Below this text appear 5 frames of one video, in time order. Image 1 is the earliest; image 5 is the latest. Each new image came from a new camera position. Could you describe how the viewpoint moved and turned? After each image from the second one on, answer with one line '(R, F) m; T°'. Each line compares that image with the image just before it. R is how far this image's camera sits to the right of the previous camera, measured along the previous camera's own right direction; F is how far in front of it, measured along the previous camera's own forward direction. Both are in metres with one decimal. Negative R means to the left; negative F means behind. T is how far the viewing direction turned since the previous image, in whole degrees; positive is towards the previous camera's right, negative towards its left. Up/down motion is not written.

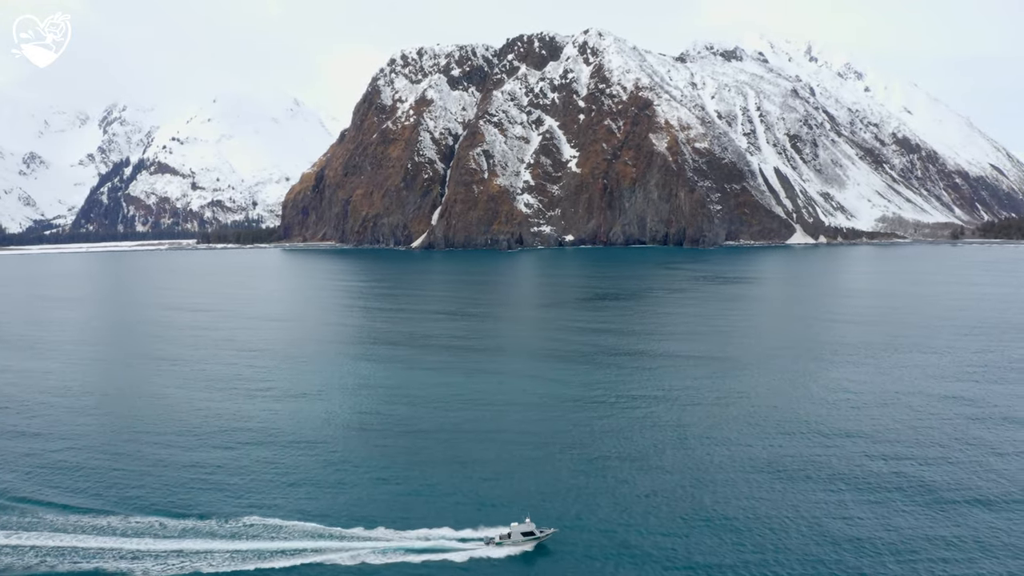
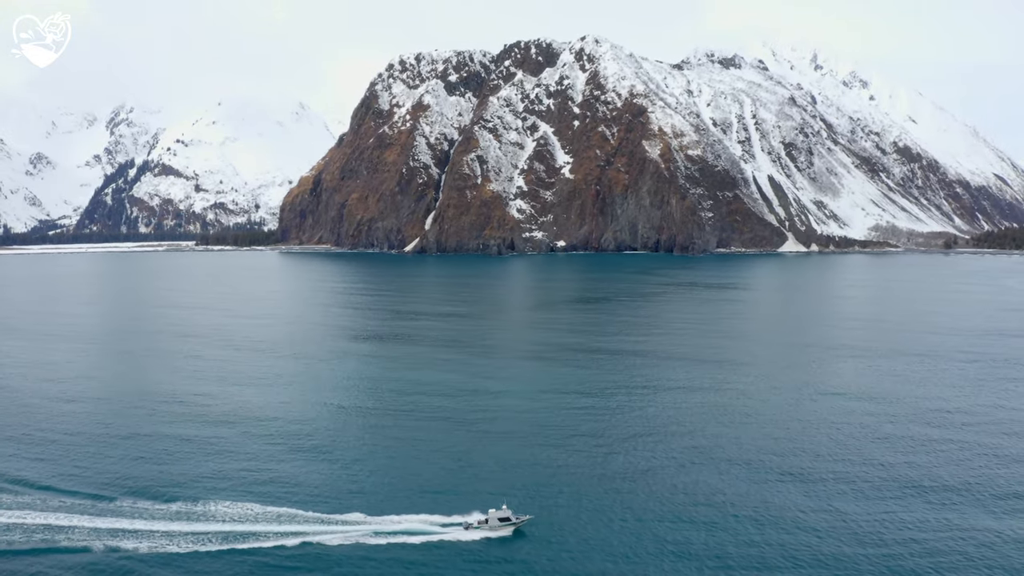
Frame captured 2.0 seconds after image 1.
(+3.3, -0.4) m; 0°
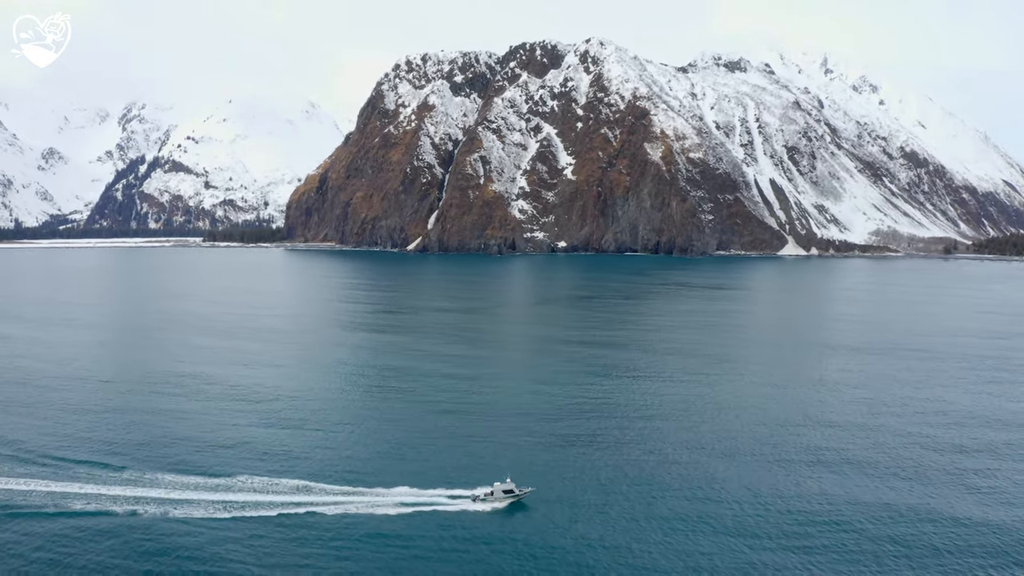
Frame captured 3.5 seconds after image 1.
(+1.9, -1.7) m; -1°
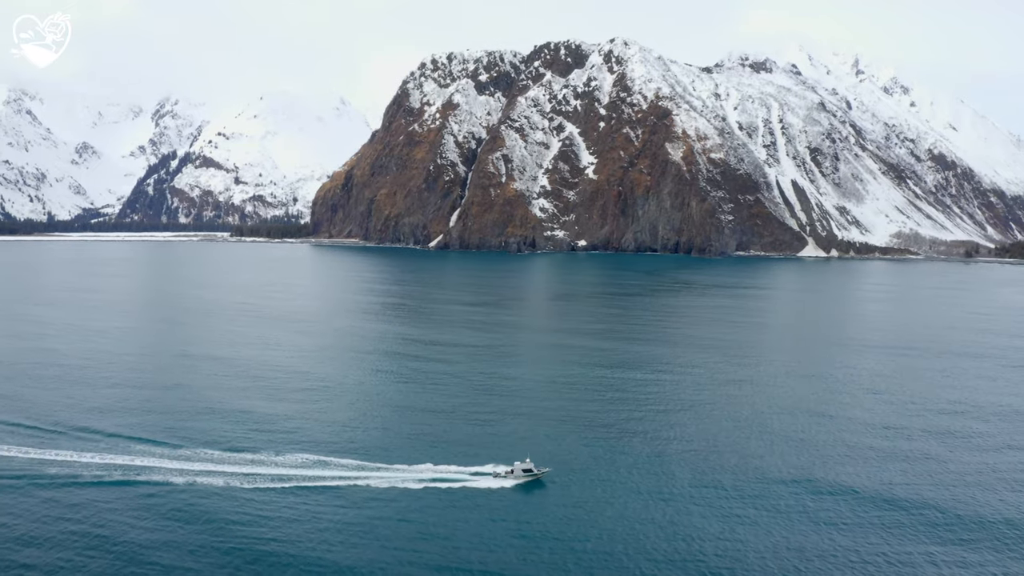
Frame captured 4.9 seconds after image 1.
(+1.5, -2.2) m; -2°
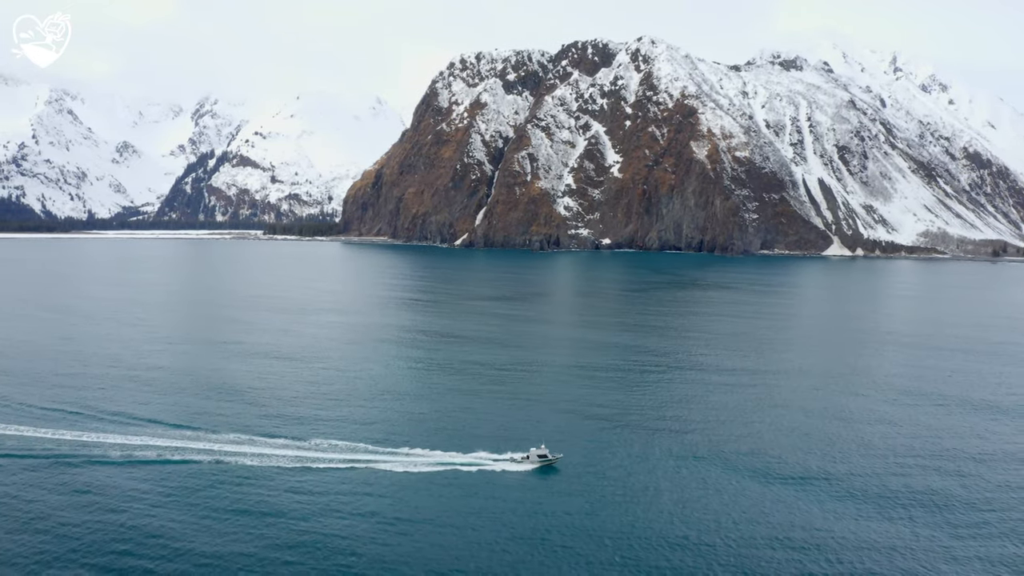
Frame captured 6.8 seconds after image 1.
(+2.3, -2.3) m; -2°
